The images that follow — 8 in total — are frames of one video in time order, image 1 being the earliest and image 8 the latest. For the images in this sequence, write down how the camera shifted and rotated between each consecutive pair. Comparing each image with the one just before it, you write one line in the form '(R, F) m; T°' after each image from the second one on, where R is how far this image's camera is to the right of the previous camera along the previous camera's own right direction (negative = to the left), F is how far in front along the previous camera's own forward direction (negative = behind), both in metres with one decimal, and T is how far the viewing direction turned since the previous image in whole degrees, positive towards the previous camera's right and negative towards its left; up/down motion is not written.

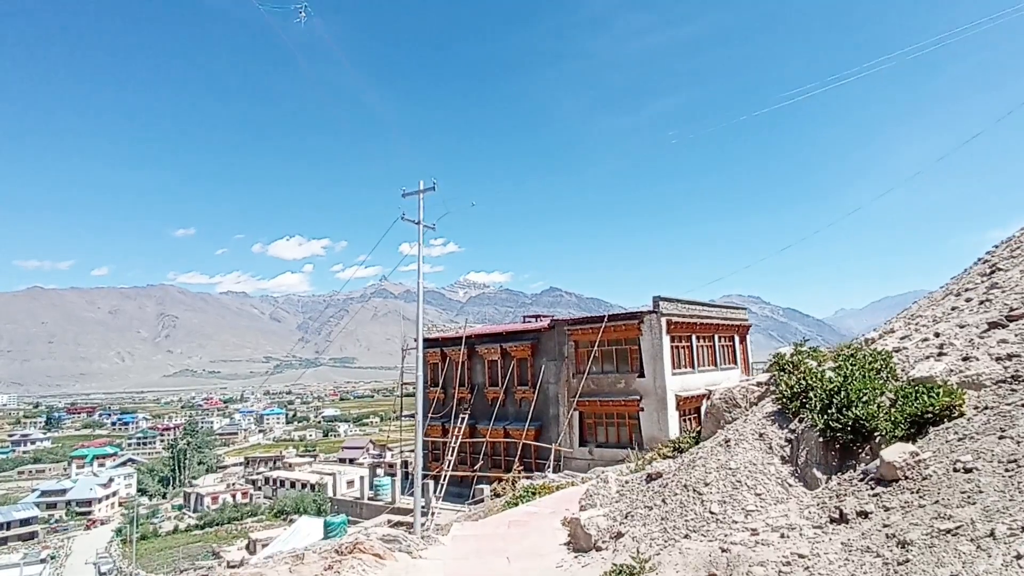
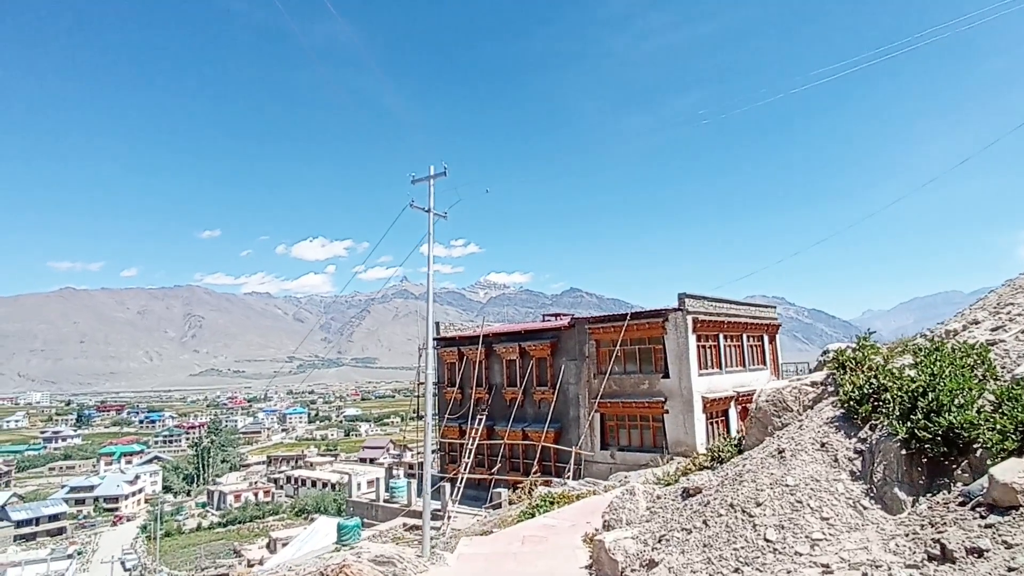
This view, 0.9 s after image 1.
(+0.1, +0.9) m; -2°
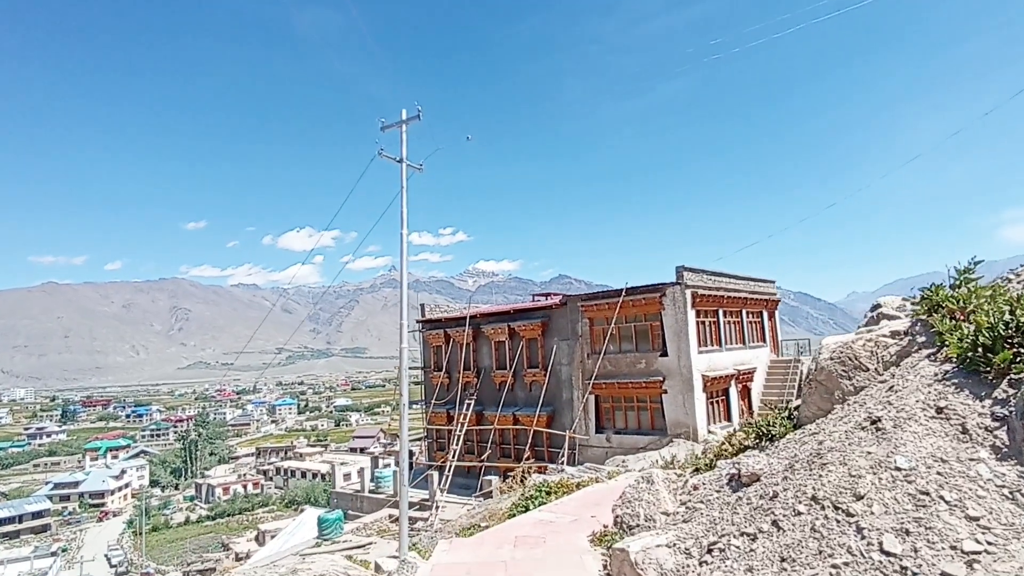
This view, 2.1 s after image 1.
(0.0, +1.5) m; +1°
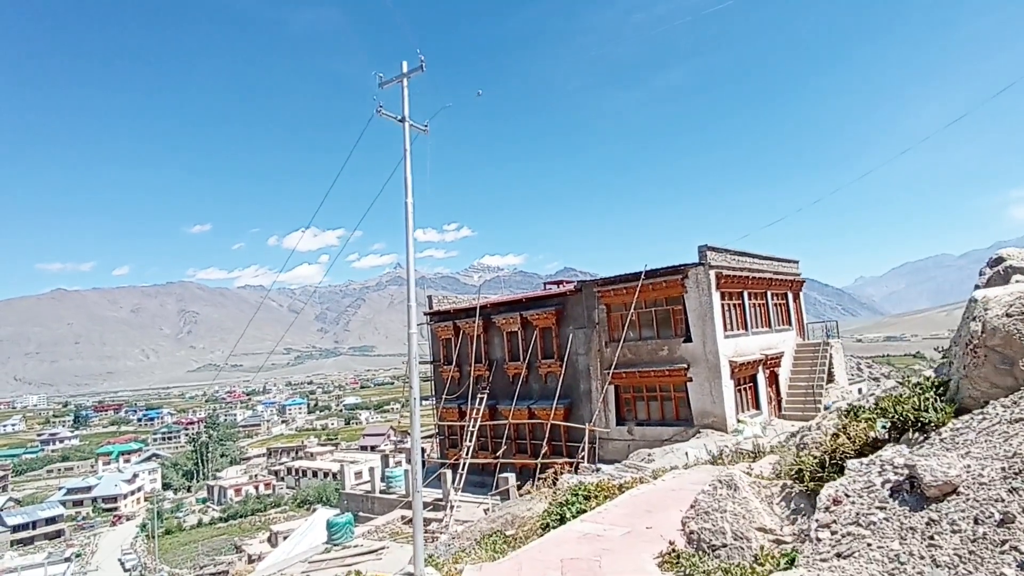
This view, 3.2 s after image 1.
(-0.3, +1.3) m; -1°
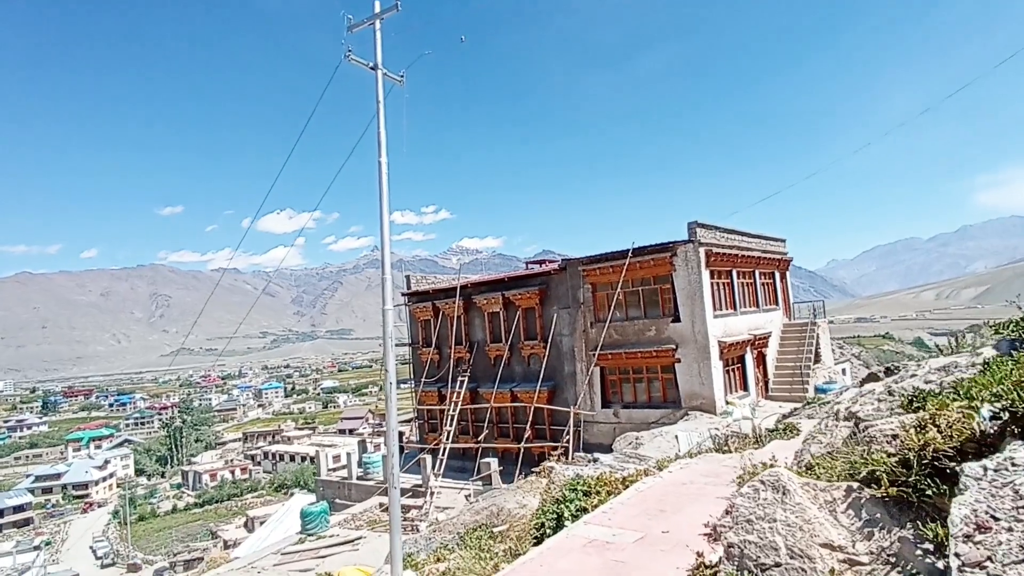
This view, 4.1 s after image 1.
(-0.1, +1.0) m; +2°
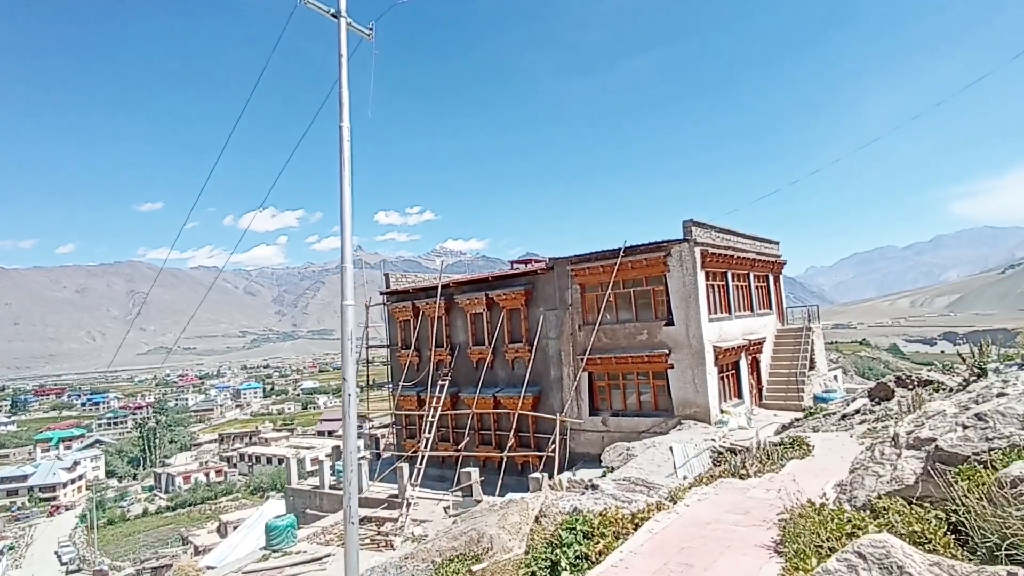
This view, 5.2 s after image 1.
(0.0, +1.3) m; +2°
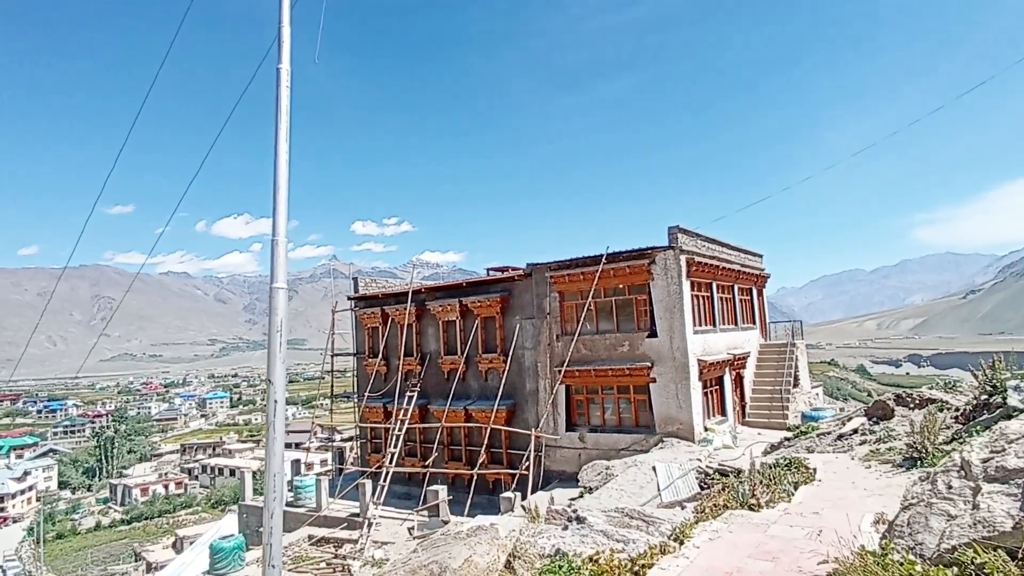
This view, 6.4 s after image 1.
(0.0, +1.2) m; +2°
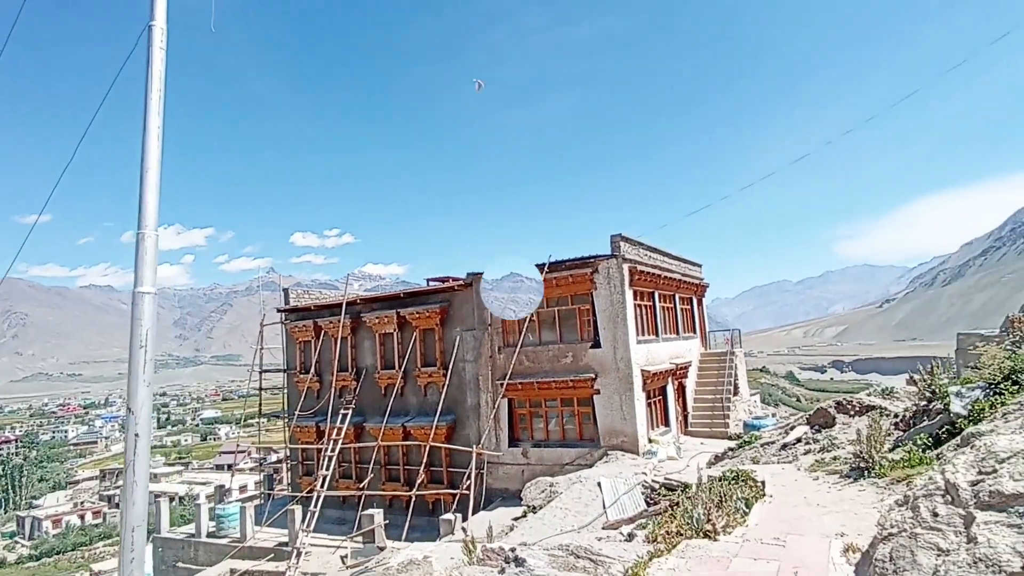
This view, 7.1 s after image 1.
(+0.2, +0.7) m; +6°
